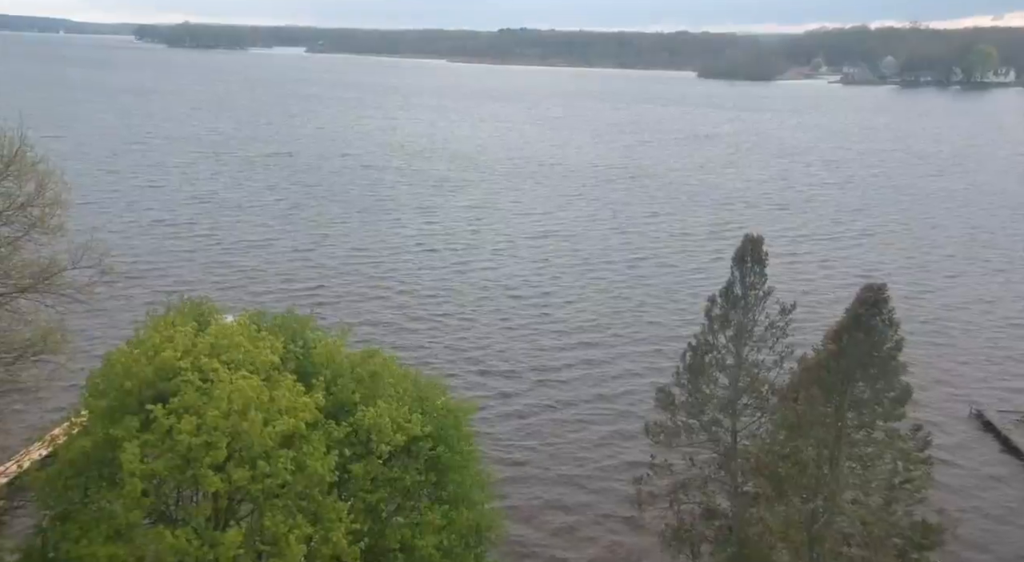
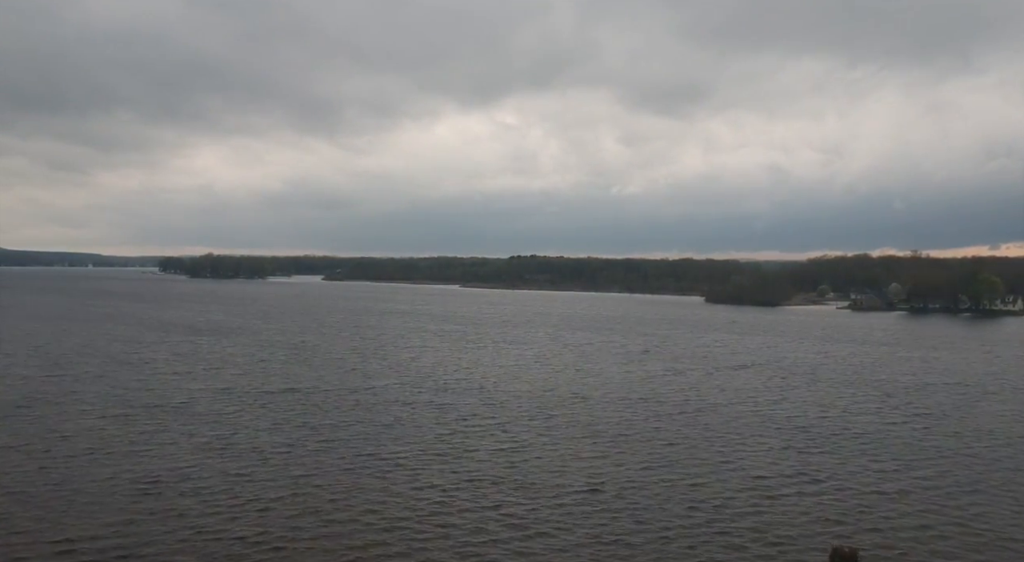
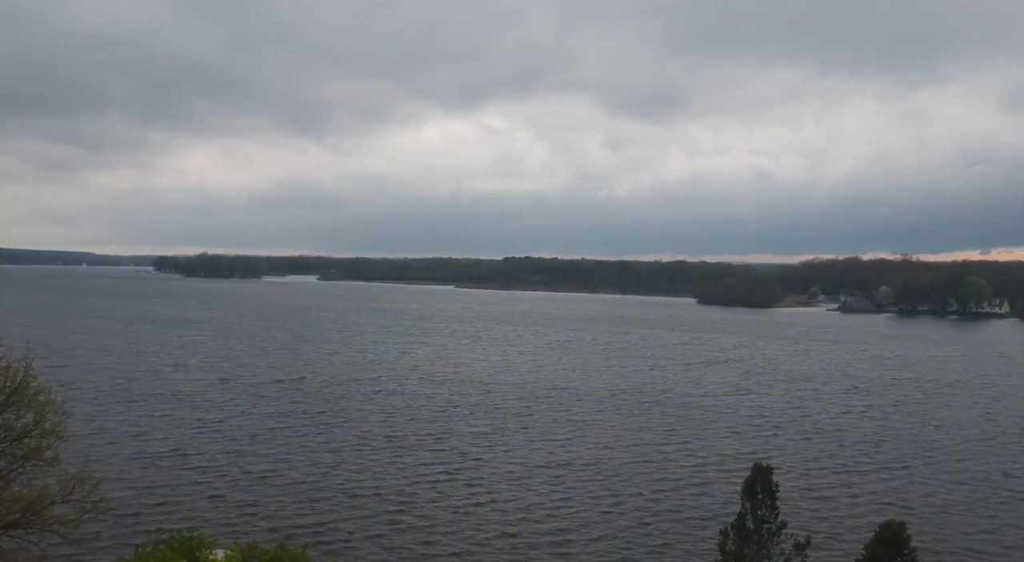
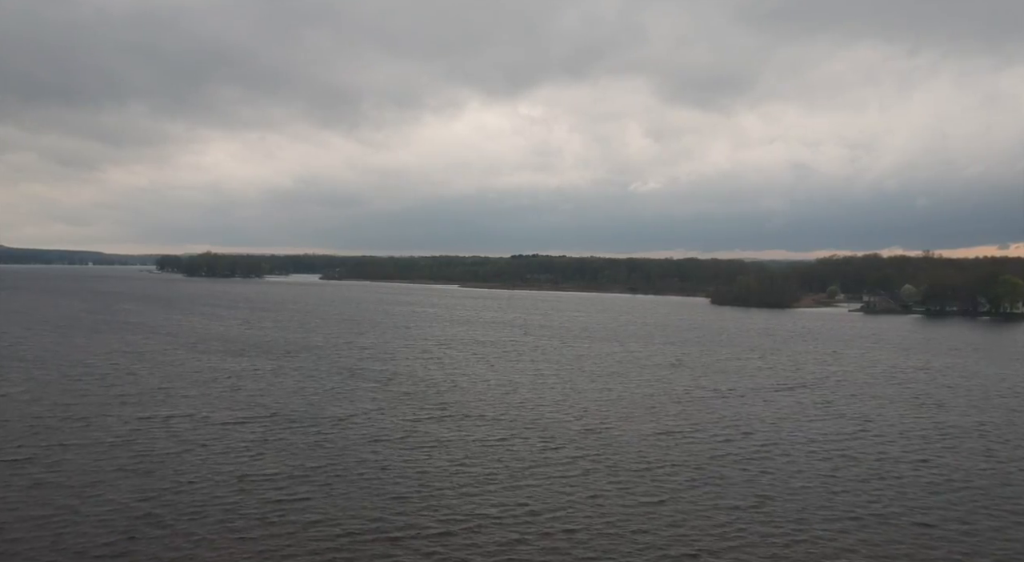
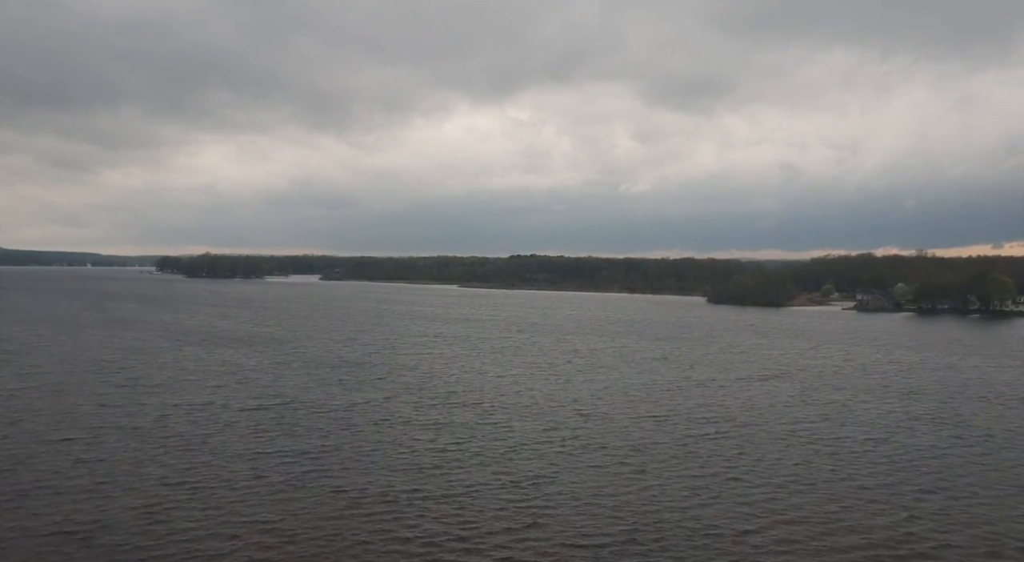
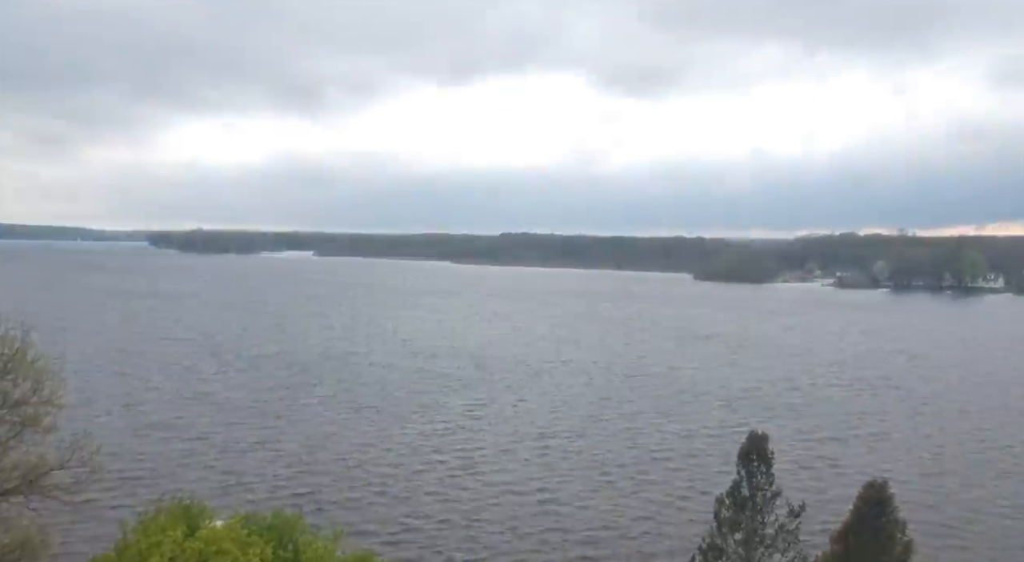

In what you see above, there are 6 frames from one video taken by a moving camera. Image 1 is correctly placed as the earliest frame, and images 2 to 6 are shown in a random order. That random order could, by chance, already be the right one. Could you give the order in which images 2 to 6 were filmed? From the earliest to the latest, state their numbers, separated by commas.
6, 3, 2, 5, 4
